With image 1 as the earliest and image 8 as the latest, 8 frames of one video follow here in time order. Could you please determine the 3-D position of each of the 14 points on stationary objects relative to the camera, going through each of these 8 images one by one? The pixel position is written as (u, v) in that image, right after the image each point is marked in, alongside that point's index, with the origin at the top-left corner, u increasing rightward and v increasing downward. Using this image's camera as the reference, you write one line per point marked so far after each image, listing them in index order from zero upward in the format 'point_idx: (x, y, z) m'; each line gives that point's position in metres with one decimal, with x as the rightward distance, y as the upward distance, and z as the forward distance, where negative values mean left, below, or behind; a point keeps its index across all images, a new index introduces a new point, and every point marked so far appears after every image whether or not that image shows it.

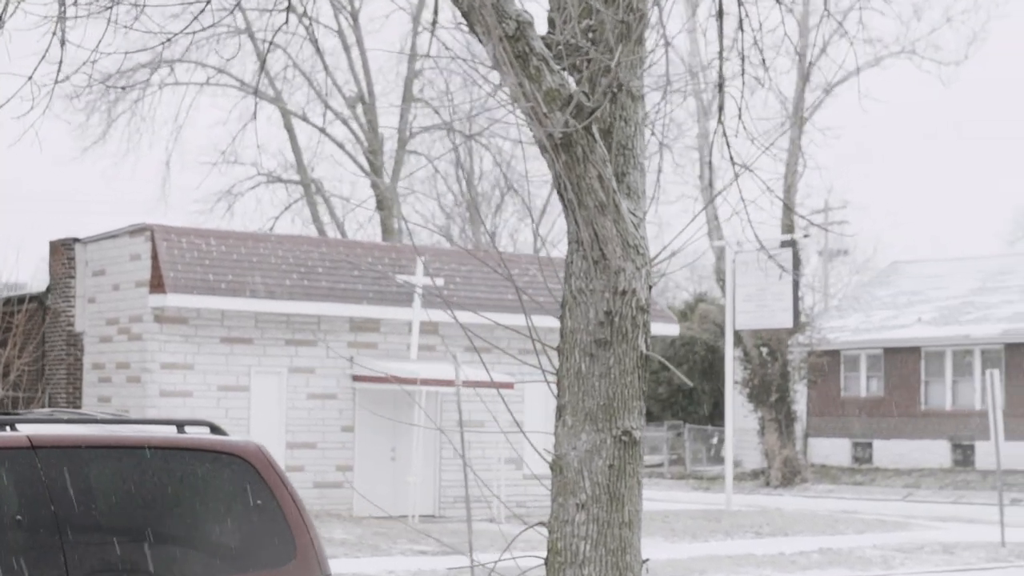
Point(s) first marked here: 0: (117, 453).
0: (-1.4, -0.6, +5.7) m
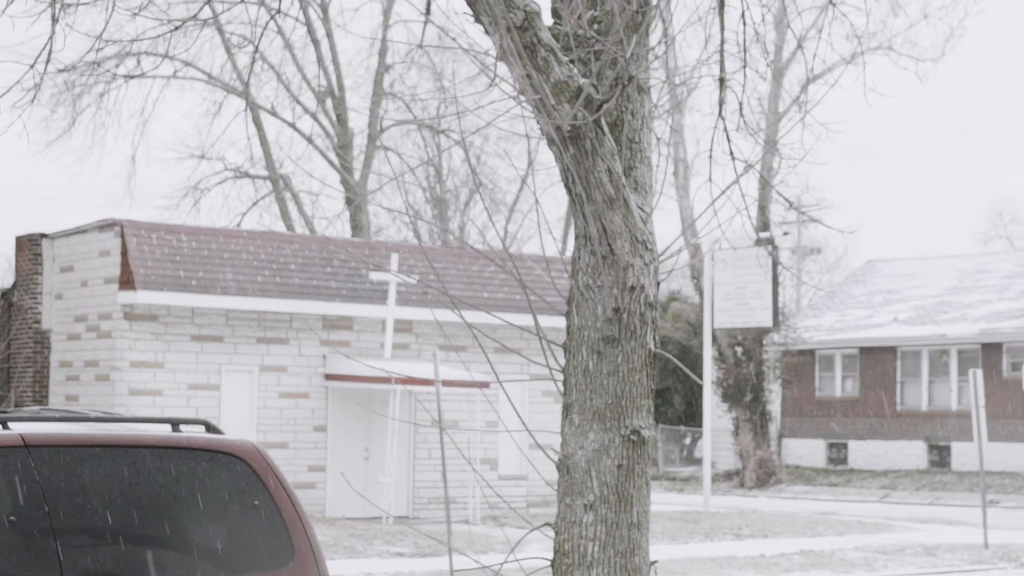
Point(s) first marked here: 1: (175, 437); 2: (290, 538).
0: (-1.4, -0.6, +5.5) m
1: (-1.2, -0.5, +5.7) m
2: (-0.8, -0.9, +5.8) m
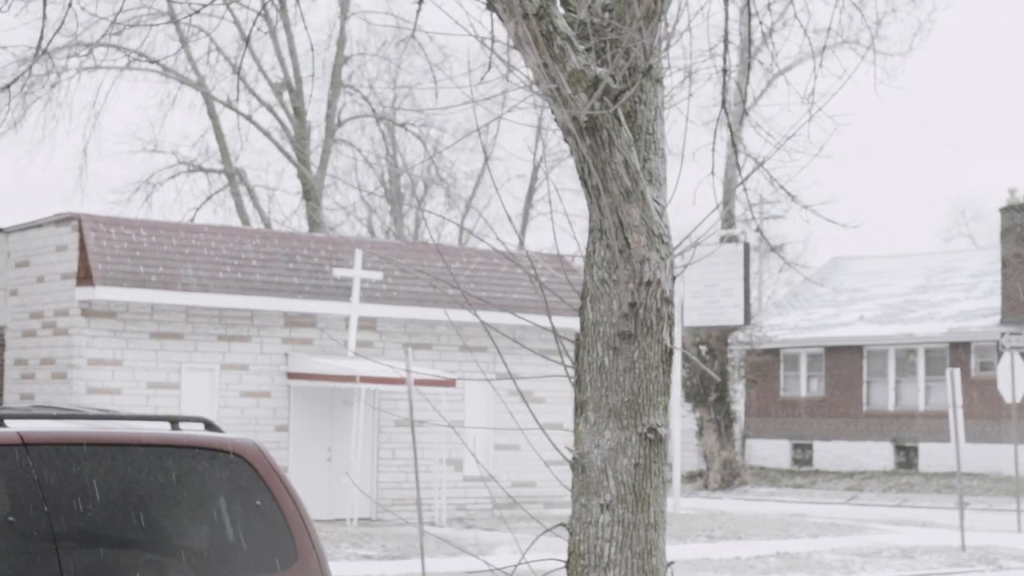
0: (-1.3, -0.5, +5.3) m
1: (-1.2, -0.5, +5.5) m
2: (-0.8, -0.9, +5.6) m
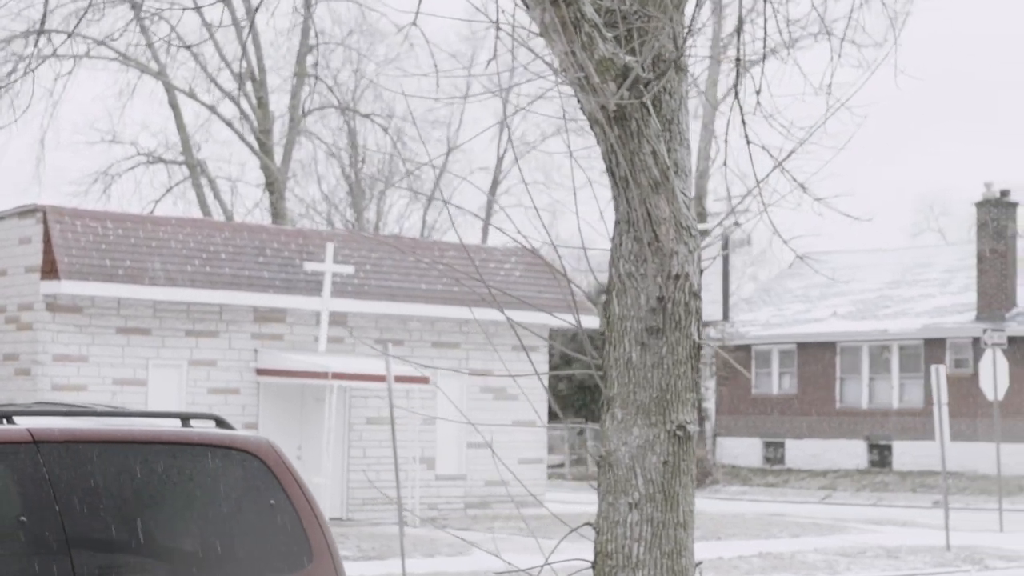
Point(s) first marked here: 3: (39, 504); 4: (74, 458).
0: (-1.2, -0.5, +5.1) m
1: (-1.1, -0.5, +5.3) m
2: (-0.7, -0.9, +5.4) m
3: (-1.4, -0.7, +4.9) m
4: (-1.4, -0.5, +5.0) m
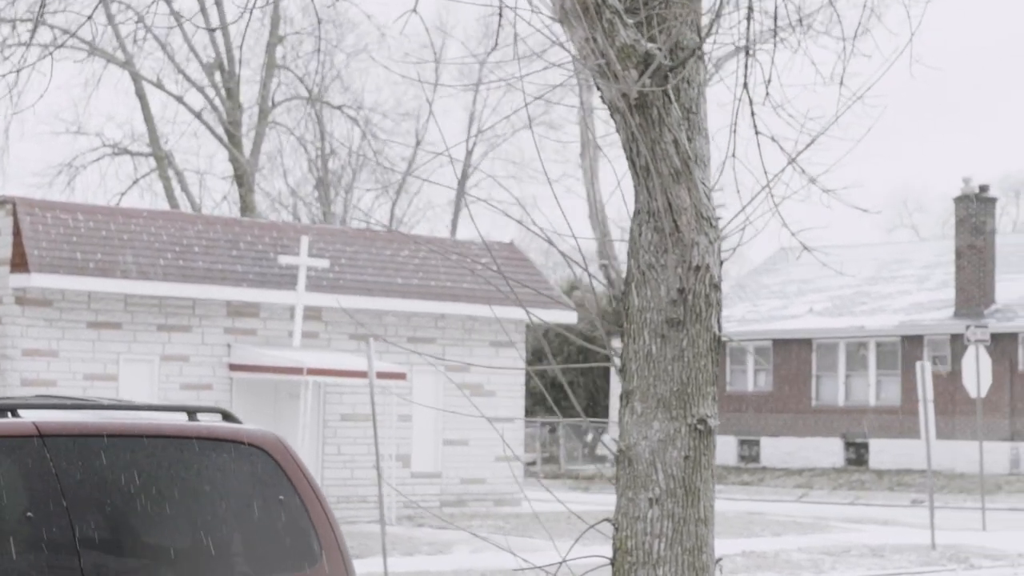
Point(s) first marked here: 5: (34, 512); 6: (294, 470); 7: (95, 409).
0: (-1.2, -0.5, +5.0) m
1: (-1.0, -0.4, +5.1) m
2: (-0.7, -0.8, +5.3) m
3: (-1.4, -0.6, +4.7) m
4: (-1.3, -0.5, +4.8) m
5: (-1.4, -0.7, +4.7) m
6: (-0.7, -0.6, +5.3) m
7: (-1.3, -0.4, +5.1) m
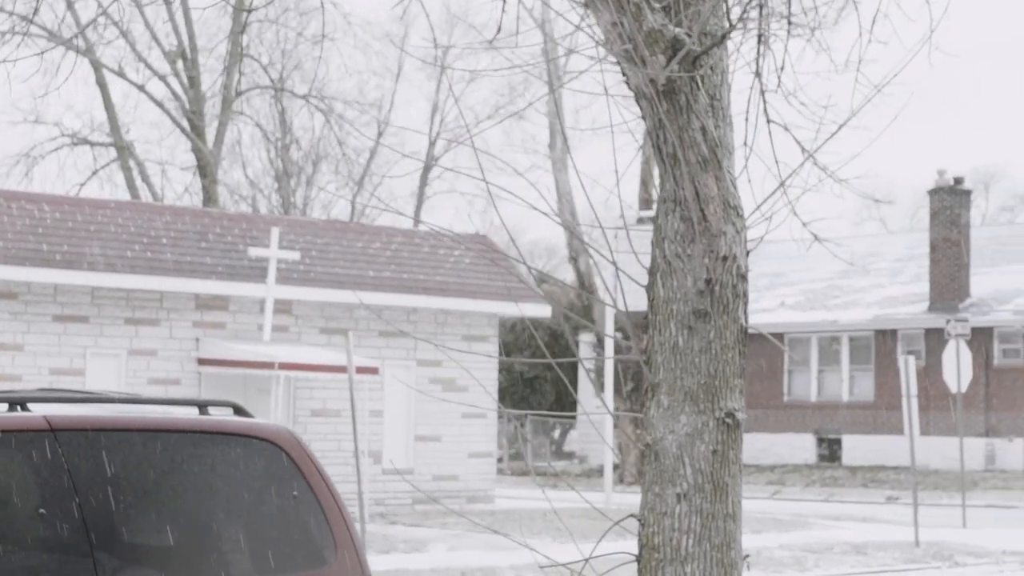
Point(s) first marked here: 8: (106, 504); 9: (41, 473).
0: (-1.1, -0.4, +4.8) m
1: (-1.0, -0.4, +5.0) m
2: (-0.6, -0.8, +5.1) m
3: (-1.3, -0.6, +4.5) m
4: (-1.2, -0.5, +4.6) m
5: (-1.3, -0.6, +4.5) m
6: (-0.7, -0.6, +5.1) m
7: (-1.2, -0.3, +4.9) m
8: (-1.2, -0.6, +4.6) m
9: (-1.3, -0.5, +4.5) m
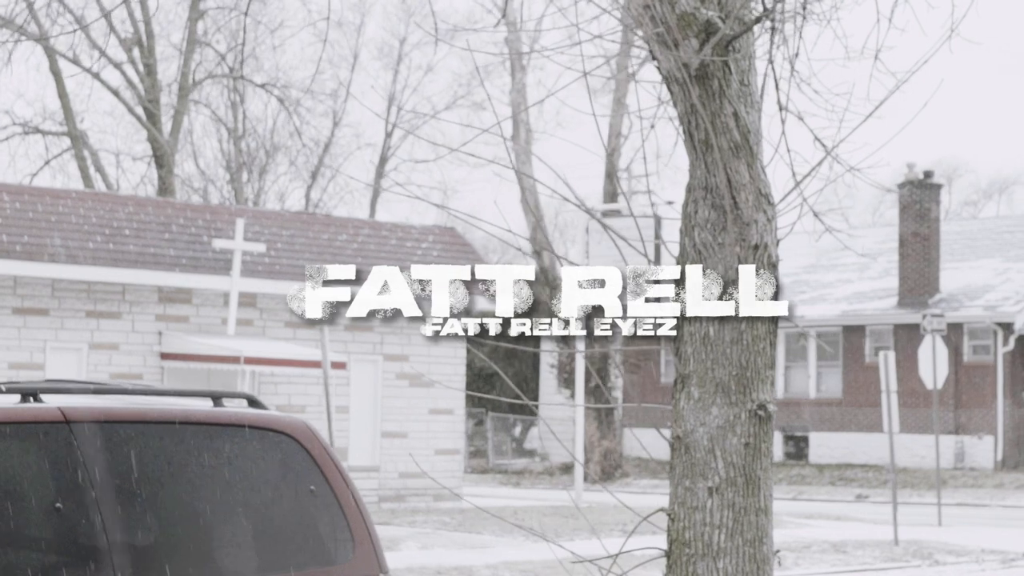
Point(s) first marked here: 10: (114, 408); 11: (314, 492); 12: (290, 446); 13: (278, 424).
0: (-1.0, -0.4, +4.6) m
1: (-0.9, -0.4, +4.8) m
2: (-0.5, -0.7, +5.0) m
3: (-1.2, -0.5, +4.3) m
4: (-1.1, -0.4, +4.4) m
5: (-1.2, -0.6, +4.3) m
6: (-0.6, -0.5, +5.0) m
7: (-1.2, -0.3, +4.7) m
8: (-1.1, -0.6, +4.4) m
9: (-1.2, -0.5, +4.3) m
10: (-1.1, -0.3, +4.5) m
11: (-0.6, -0.6, +4.9) m
12: (-0.7, -0.5, +4.9) m
13: (-0.7, -0.4, +4.9) m
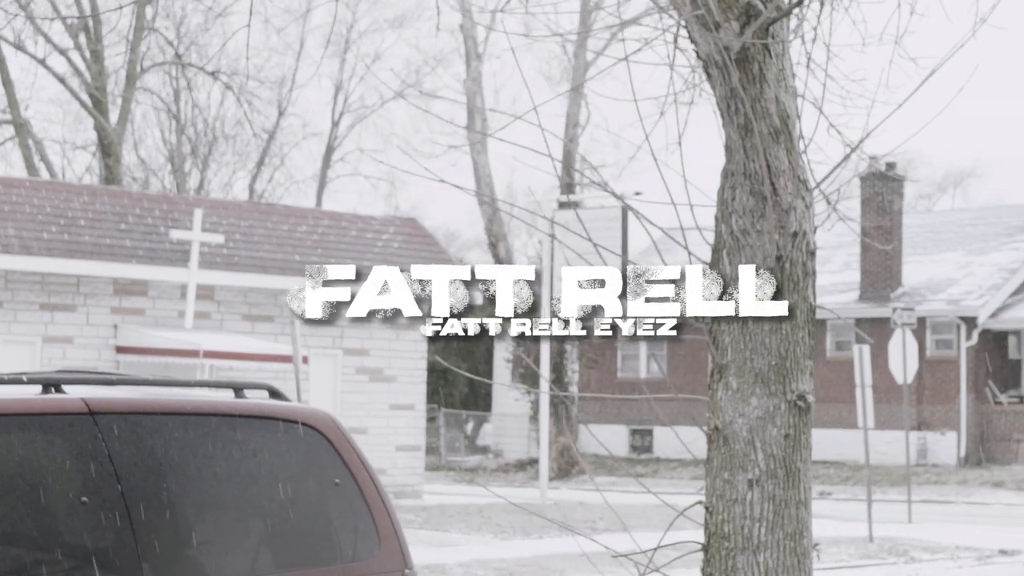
0: (-0.9, -0.4, +4.4) m
1: (-0.8, -0.3, +4.6) m
2: (-0.4, -0.7, +4.8) m
3: (-1.0, -0.5, +4.1) m
4: (-1.0, -0.4, +4.2) m
5: (-1.1, -0.5, +4.0) m
6: (-0.5, -0.5, +4.8) m
7: (-1.0, -0.3, +4.5) m
8: (-0.9, -0.5, +4.2) m
9: (-1.1, -0.4, +4.1) m
10: (-1.0, -0.3, +4.3) m
11: (-0.5, -0.6, +4.7) m
12: (-0.6, -0.4, +4.7) m
13: (-0.6, -0.4, +4.7) m
